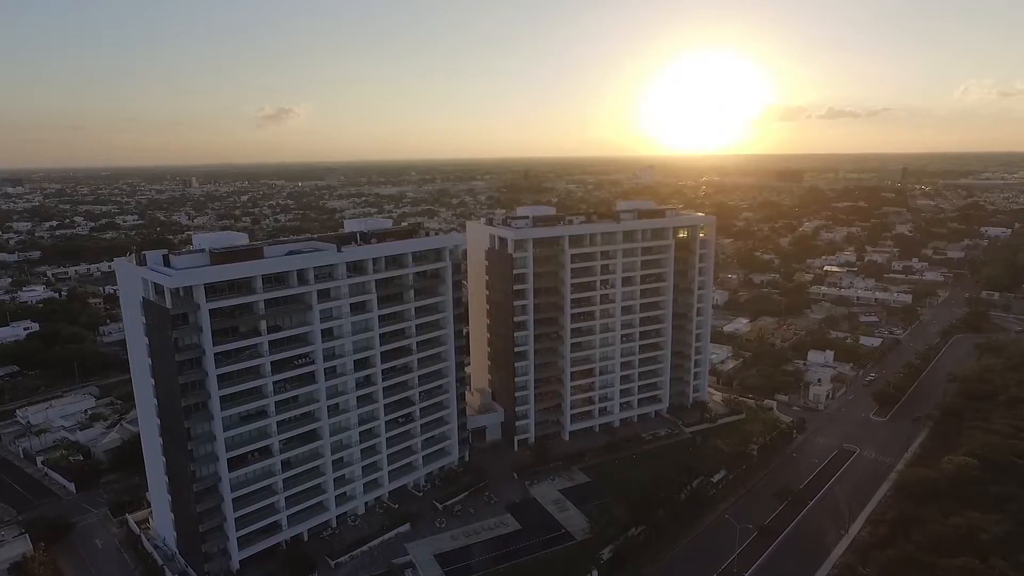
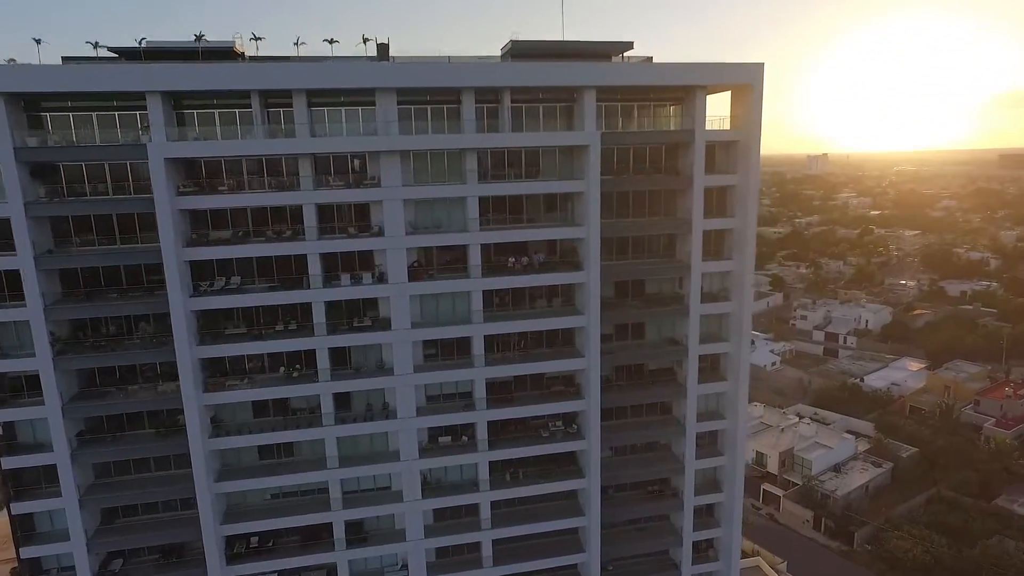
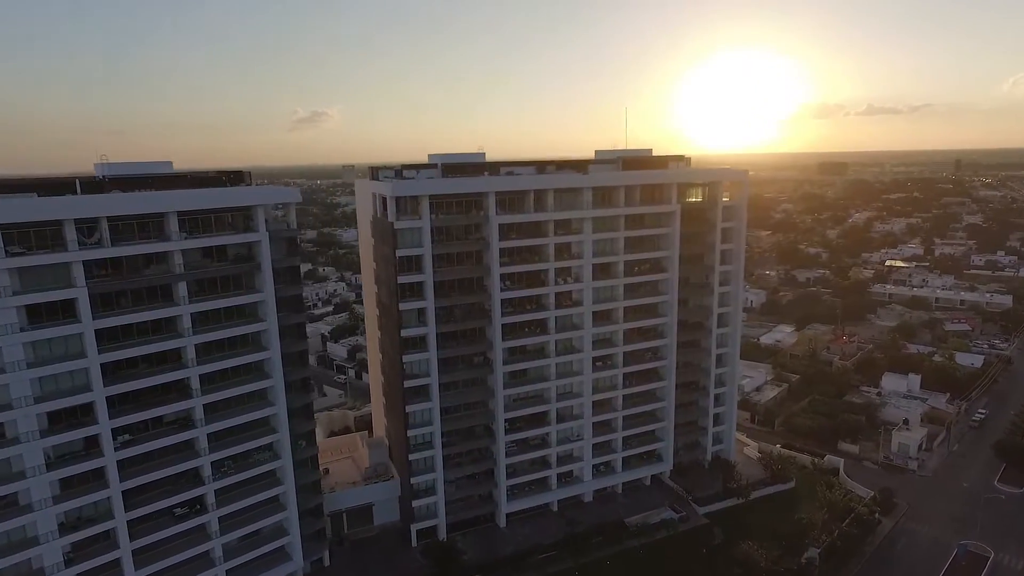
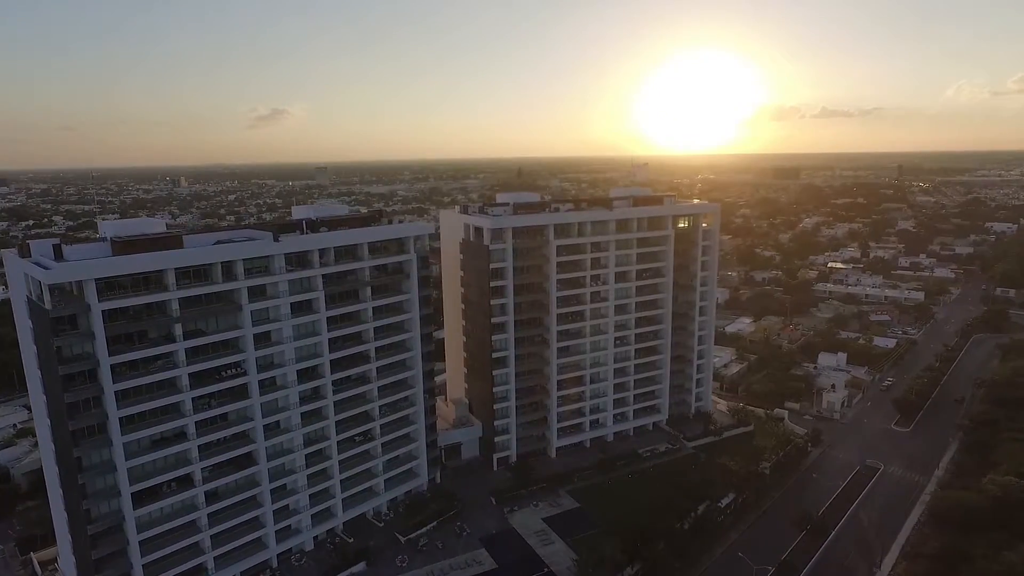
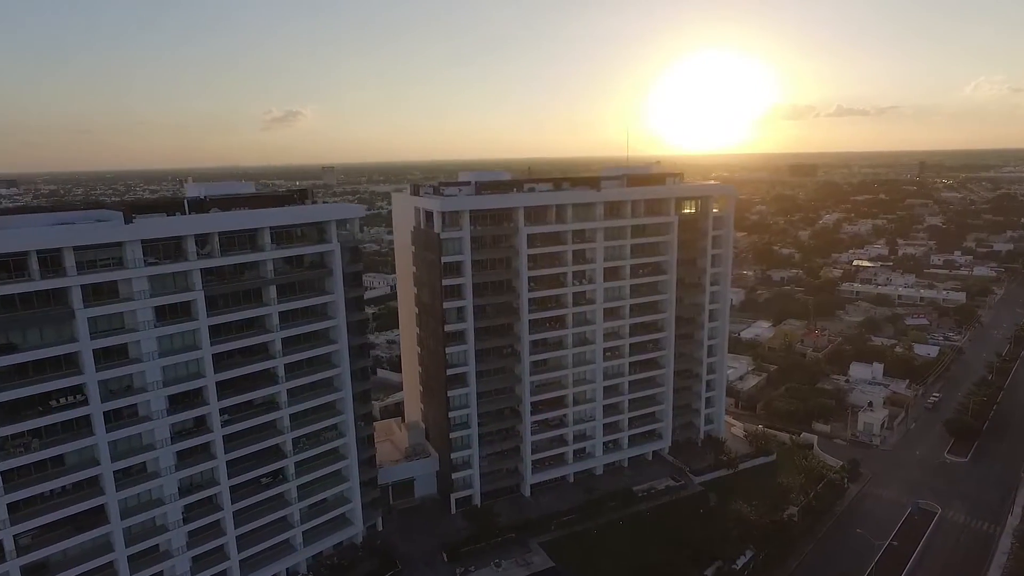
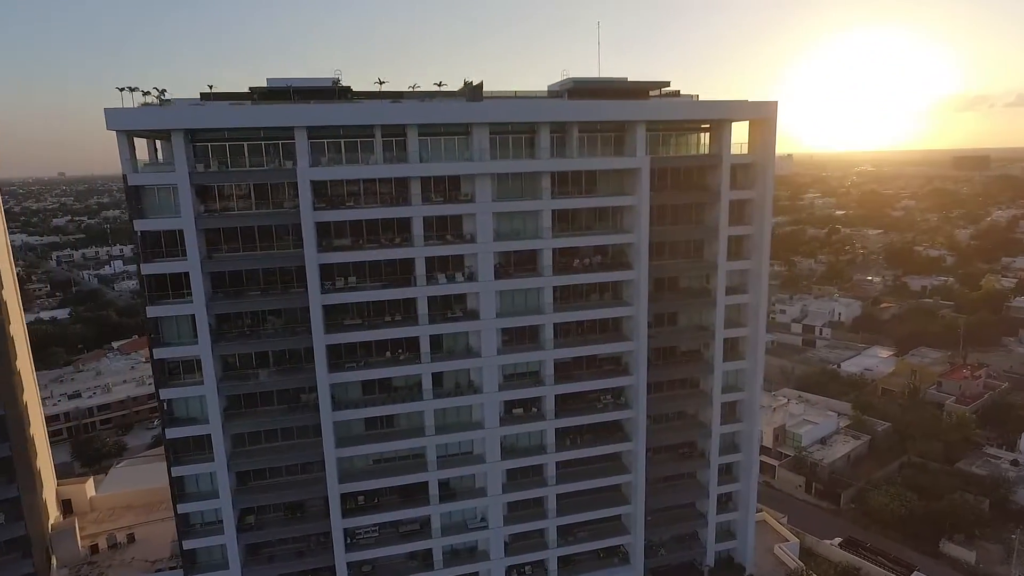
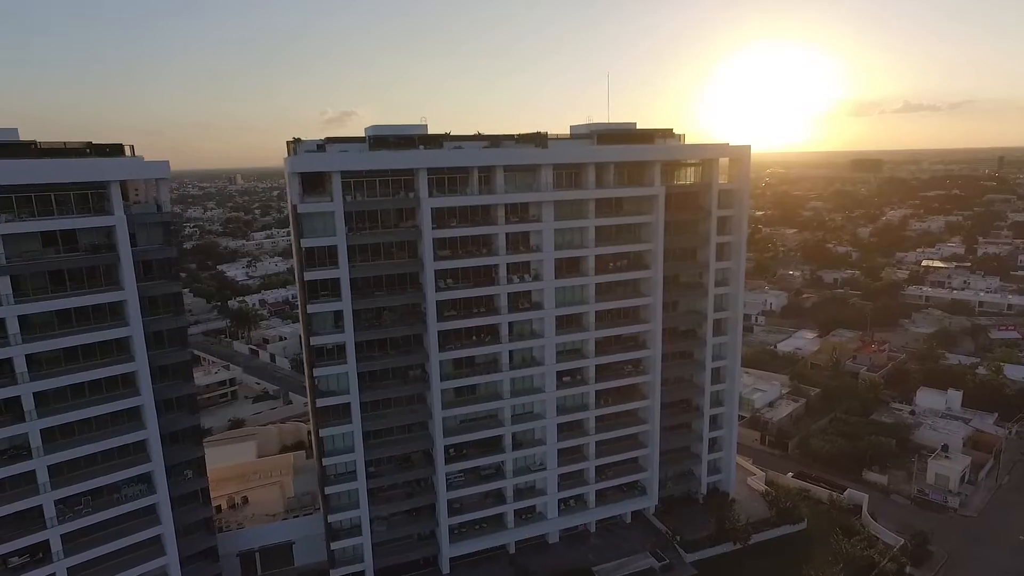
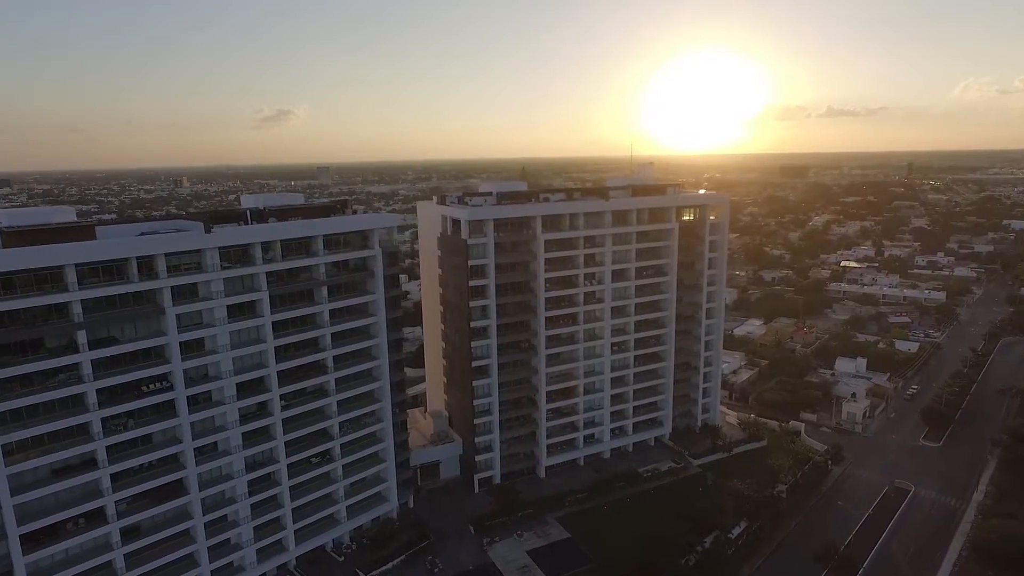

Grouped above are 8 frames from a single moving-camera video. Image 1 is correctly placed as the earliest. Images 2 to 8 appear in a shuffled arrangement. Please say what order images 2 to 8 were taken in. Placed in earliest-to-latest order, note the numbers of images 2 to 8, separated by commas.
4, 8, 5, 3, 7, 6, 2
